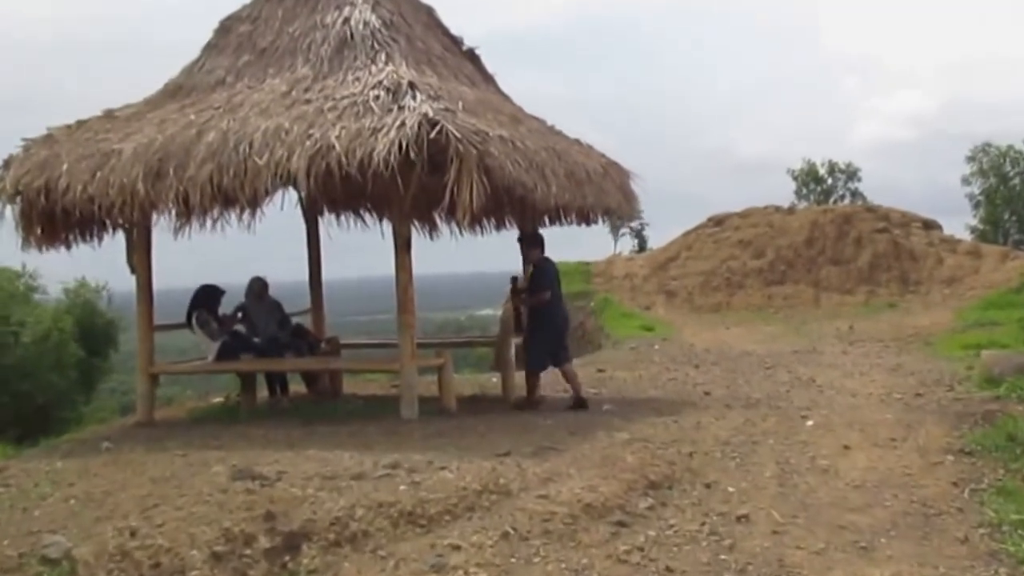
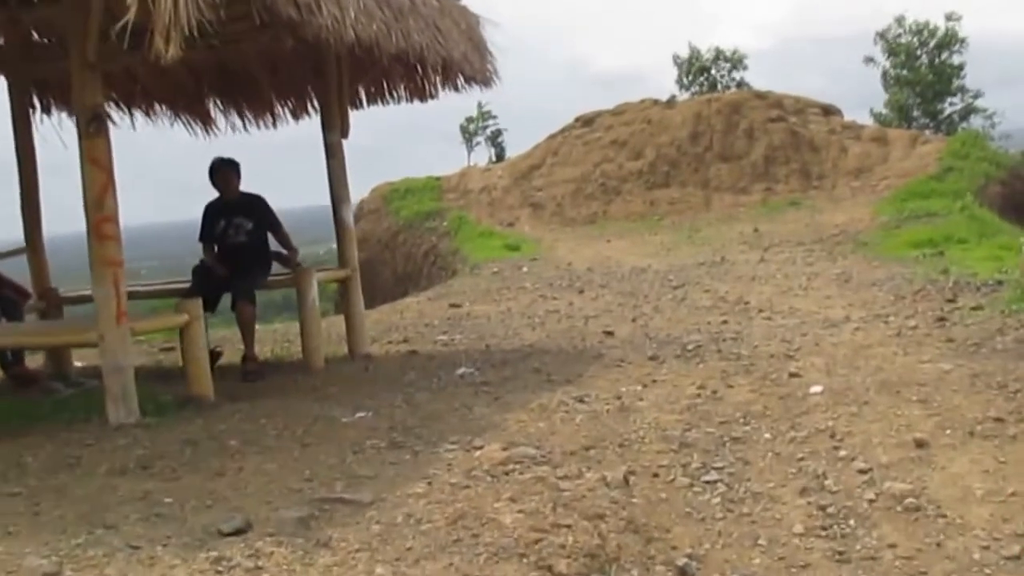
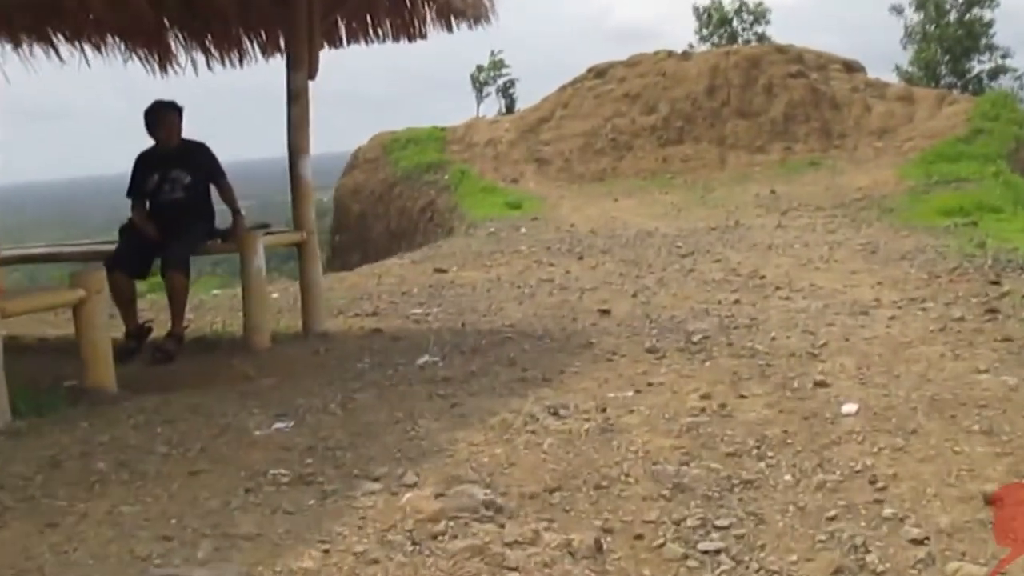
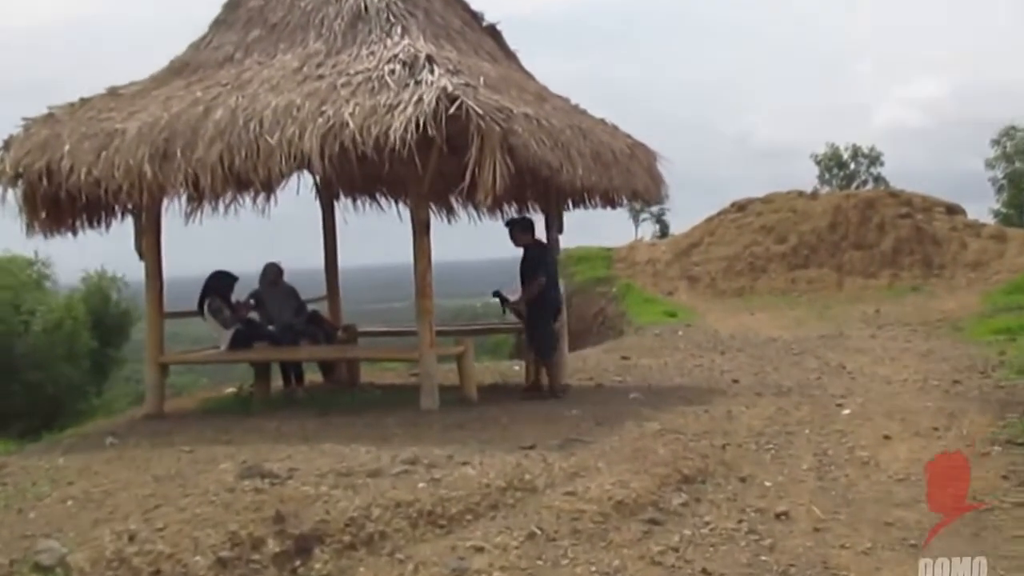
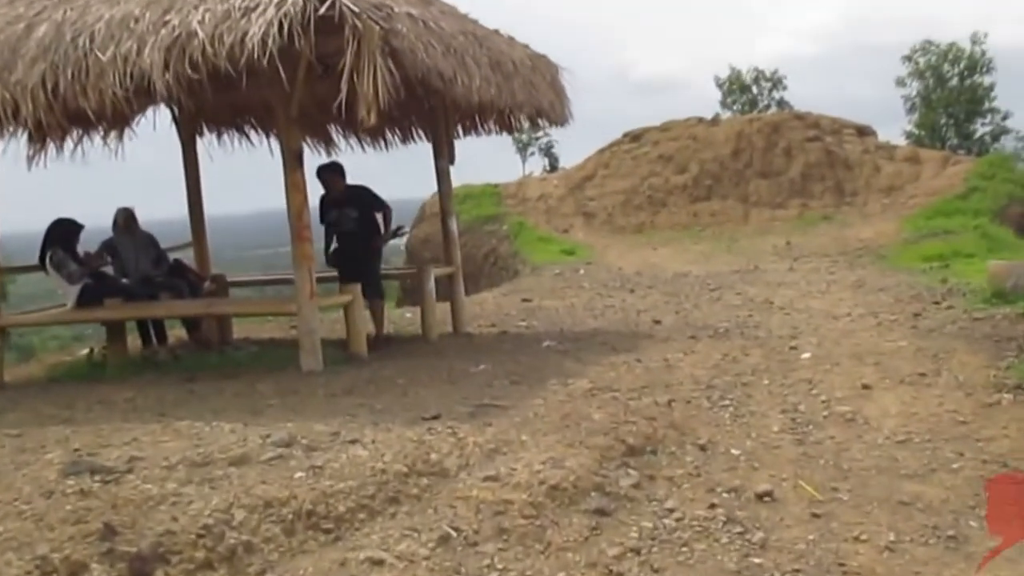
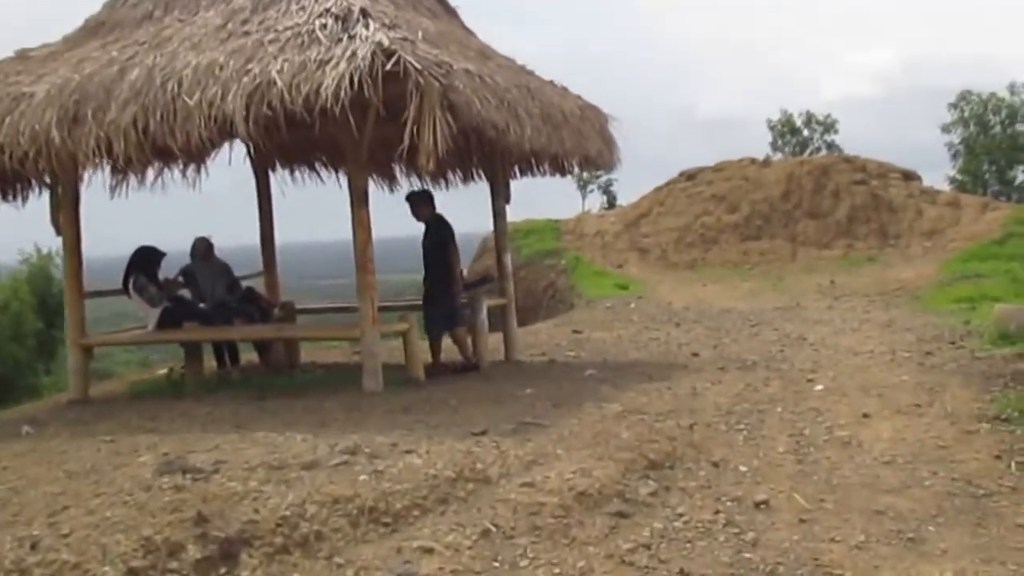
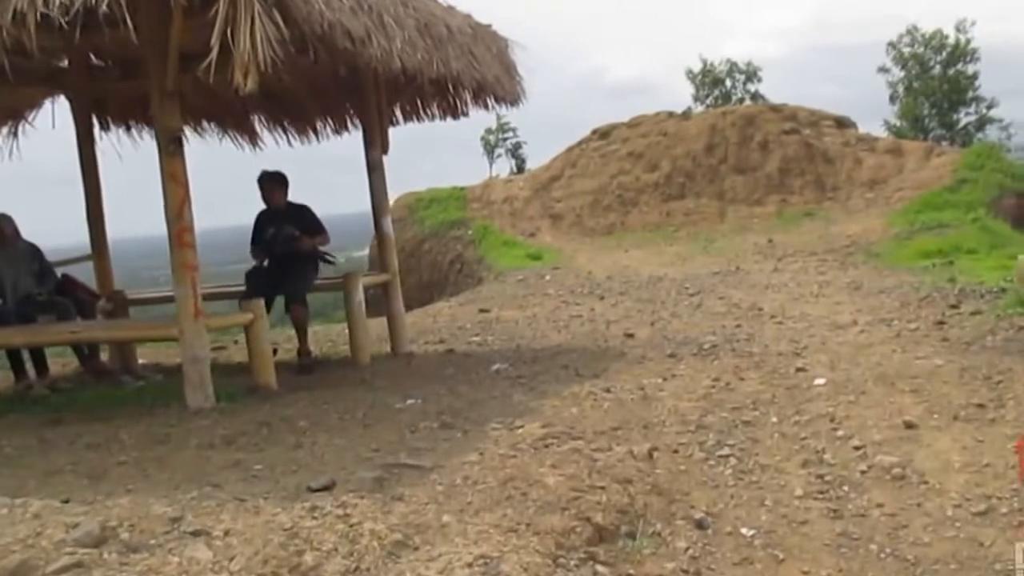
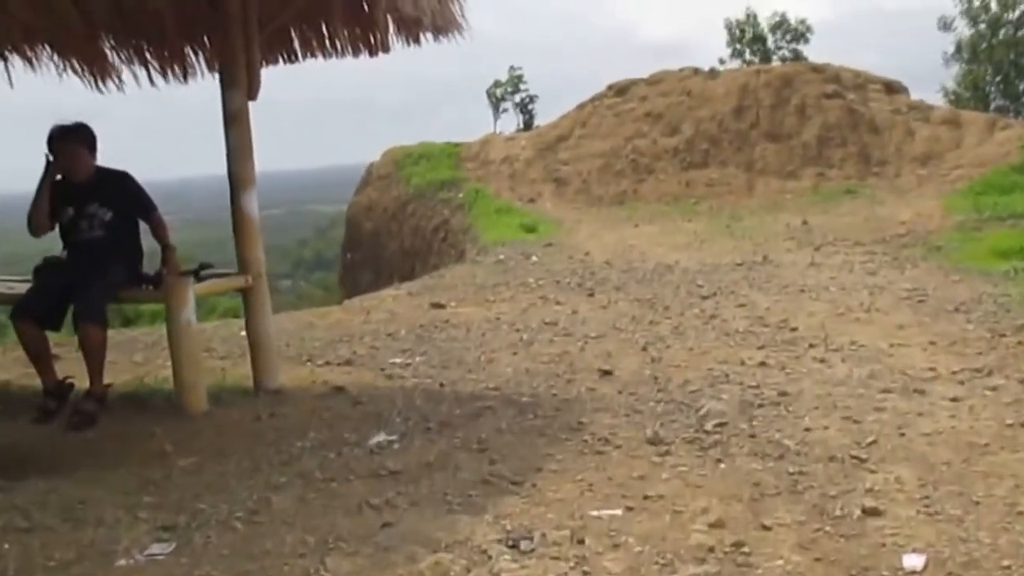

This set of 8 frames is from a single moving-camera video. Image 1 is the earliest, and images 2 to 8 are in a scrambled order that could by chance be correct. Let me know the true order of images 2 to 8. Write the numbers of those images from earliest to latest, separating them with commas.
4, 6, 5, 7, 2, 3, 8
